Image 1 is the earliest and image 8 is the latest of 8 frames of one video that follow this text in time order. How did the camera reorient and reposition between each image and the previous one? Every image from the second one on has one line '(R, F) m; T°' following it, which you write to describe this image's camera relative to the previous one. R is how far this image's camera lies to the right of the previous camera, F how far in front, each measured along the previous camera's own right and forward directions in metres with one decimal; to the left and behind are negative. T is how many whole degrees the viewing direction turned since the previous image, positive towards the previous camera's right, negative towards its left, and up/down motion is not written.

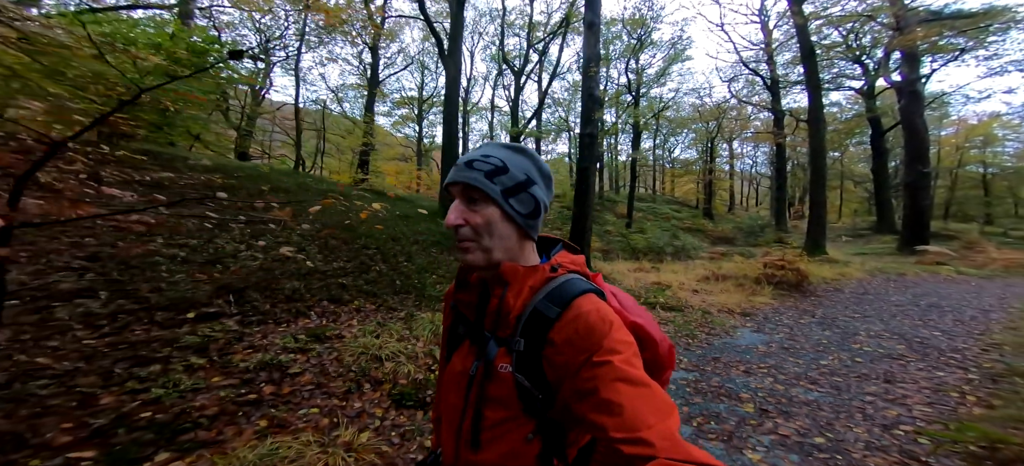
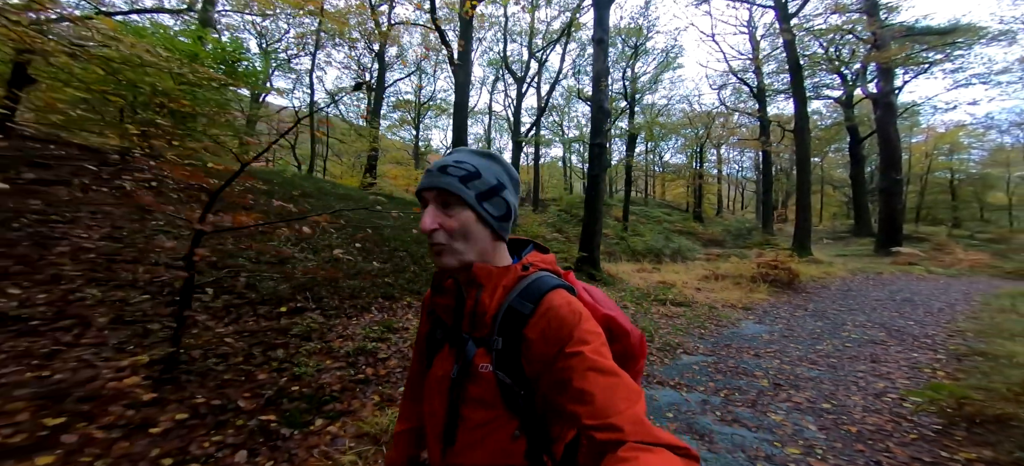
(-0.9, -0.7) m; +2°
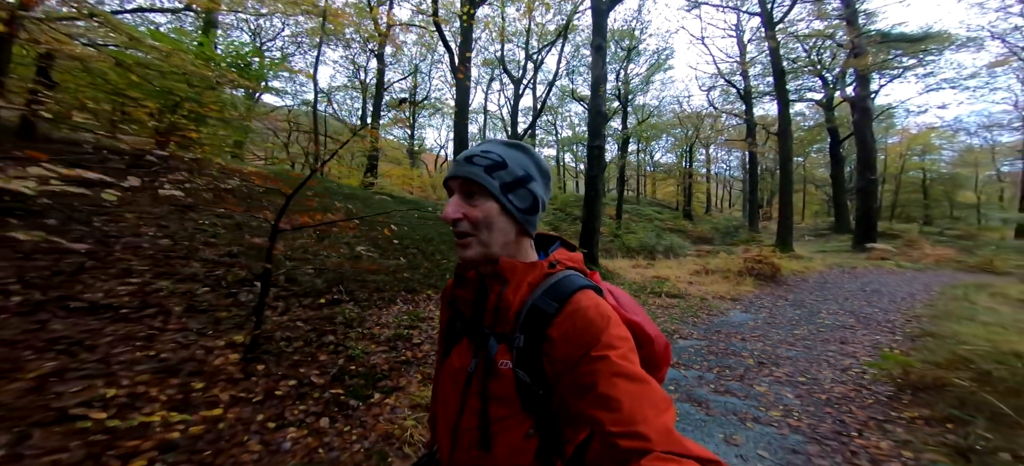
(-0.4, -0.6) m; +2°
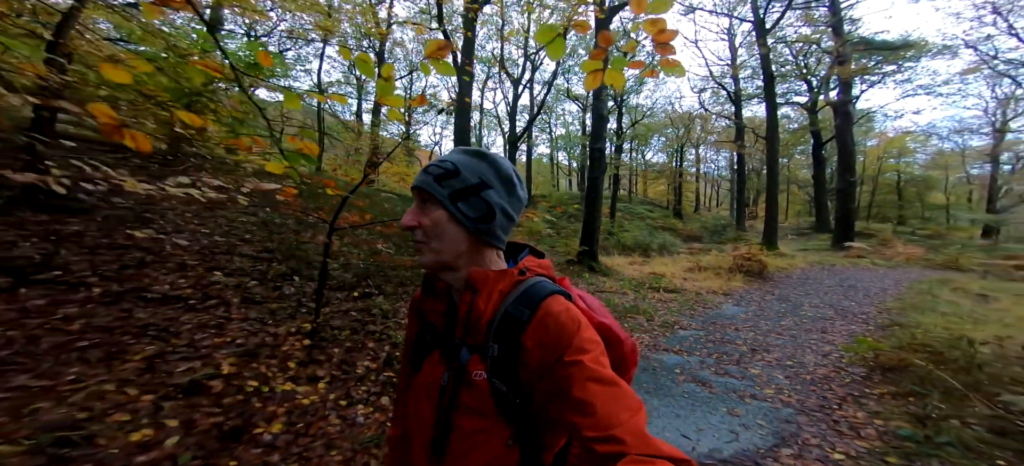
(-0.5, -0.5) m; +2°
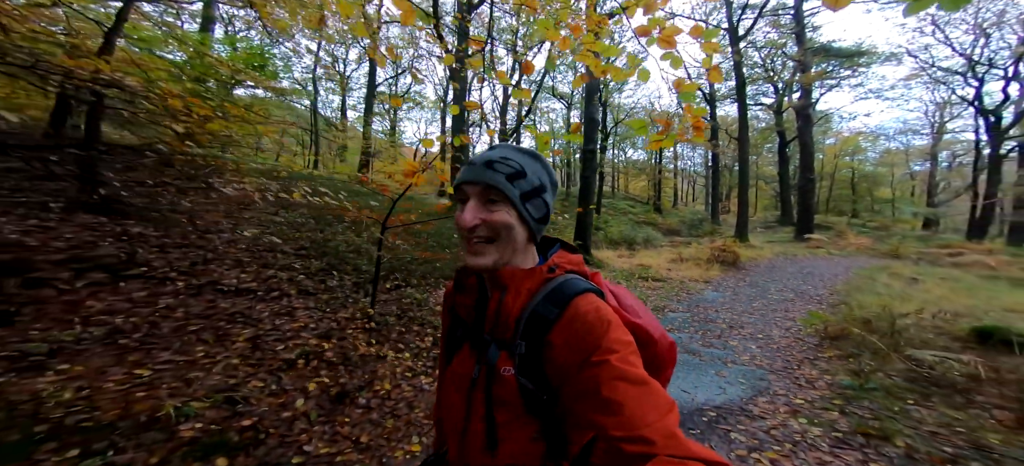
(-0.7, -0.8) m; +4°
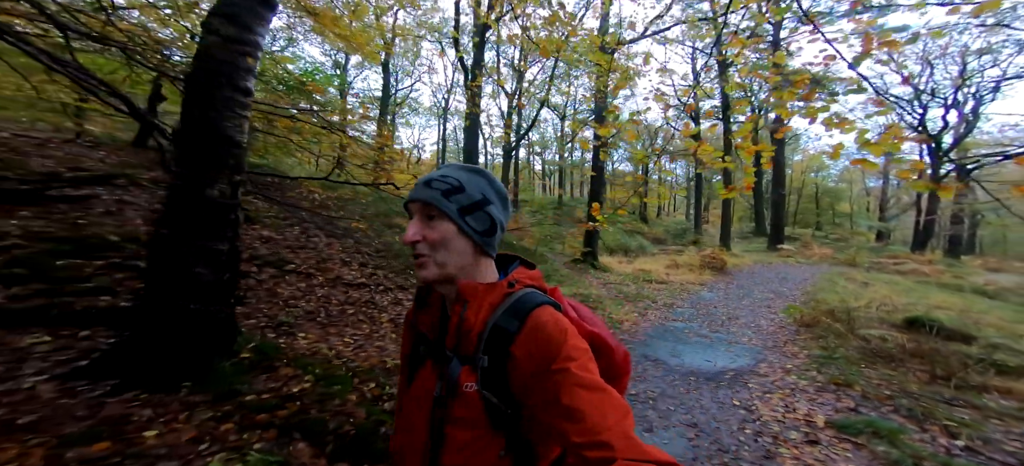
(-1.5, -1.4) m; +3°
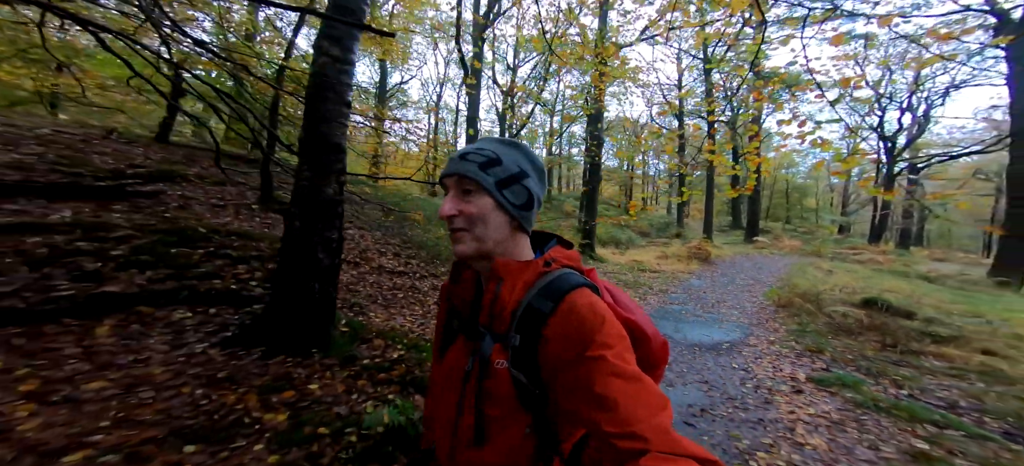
(-0.9, -0.7) m; +3°
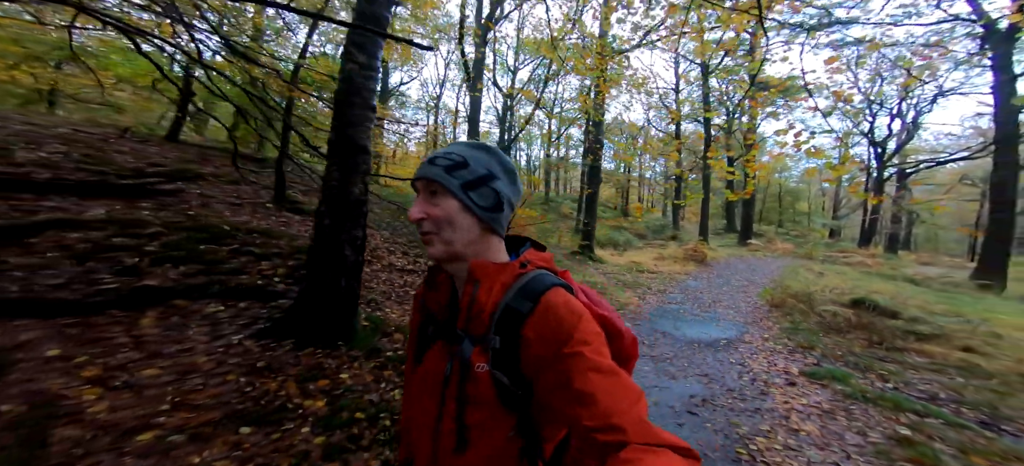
(-0.2, -0.2) m; +1°
